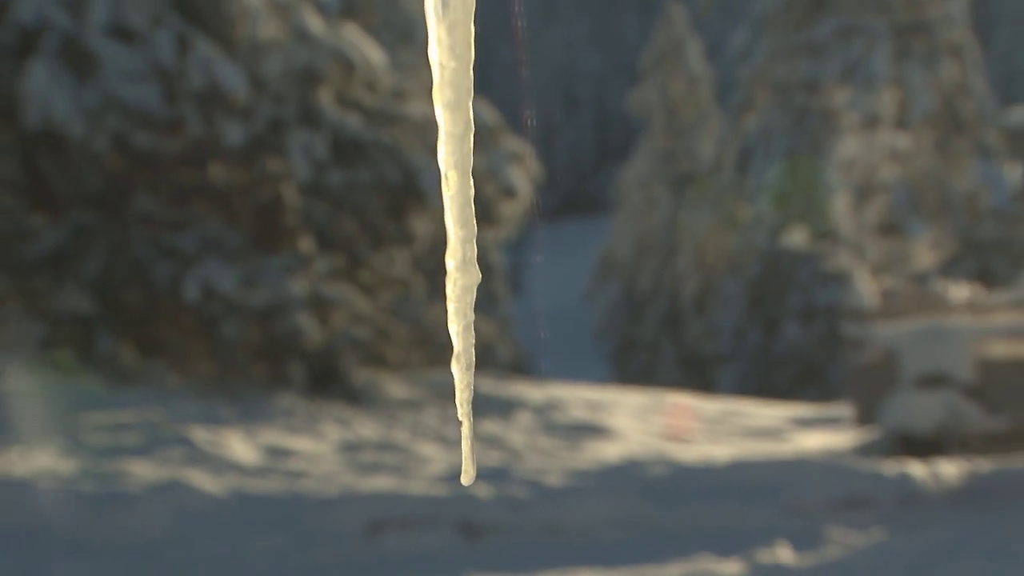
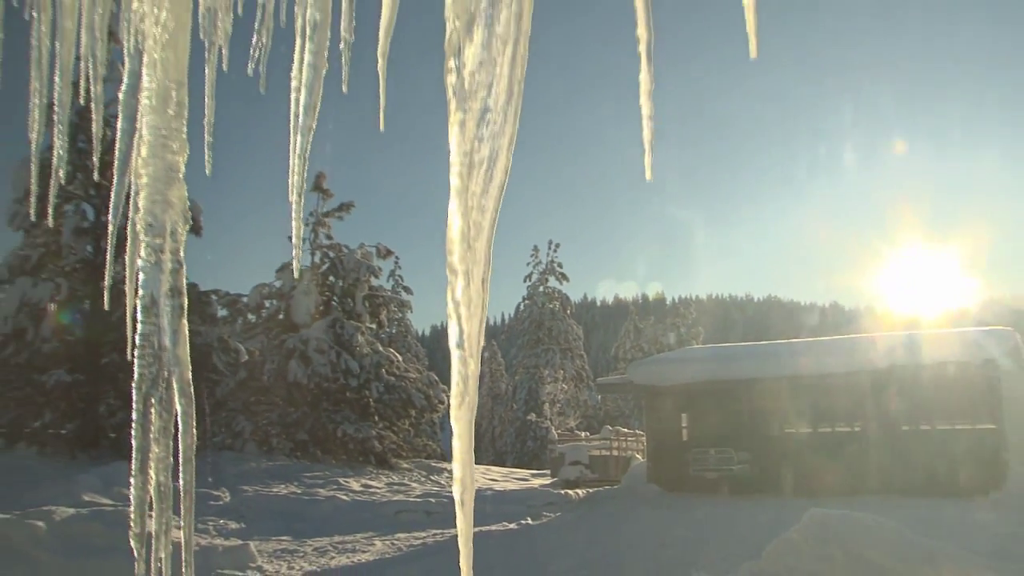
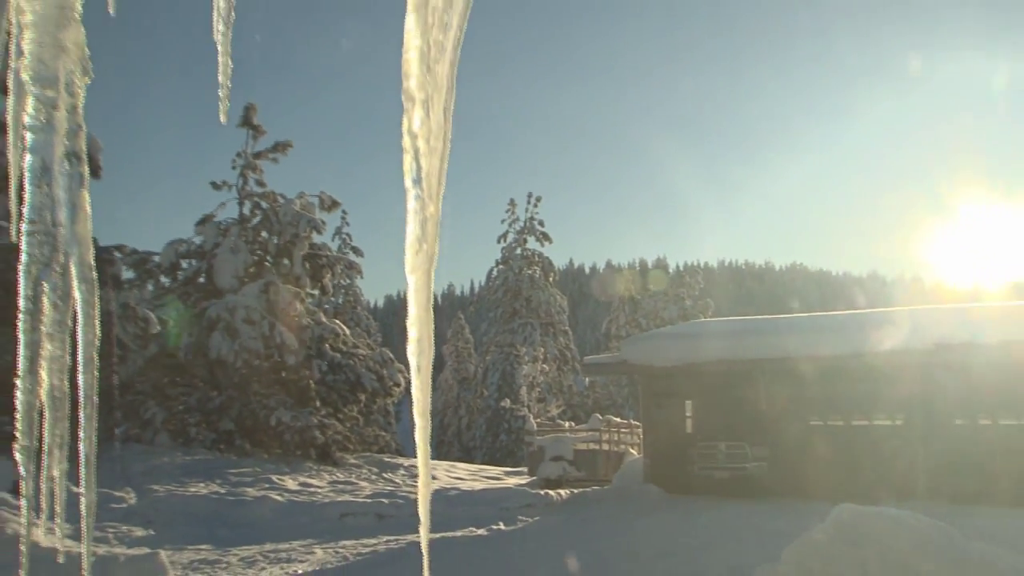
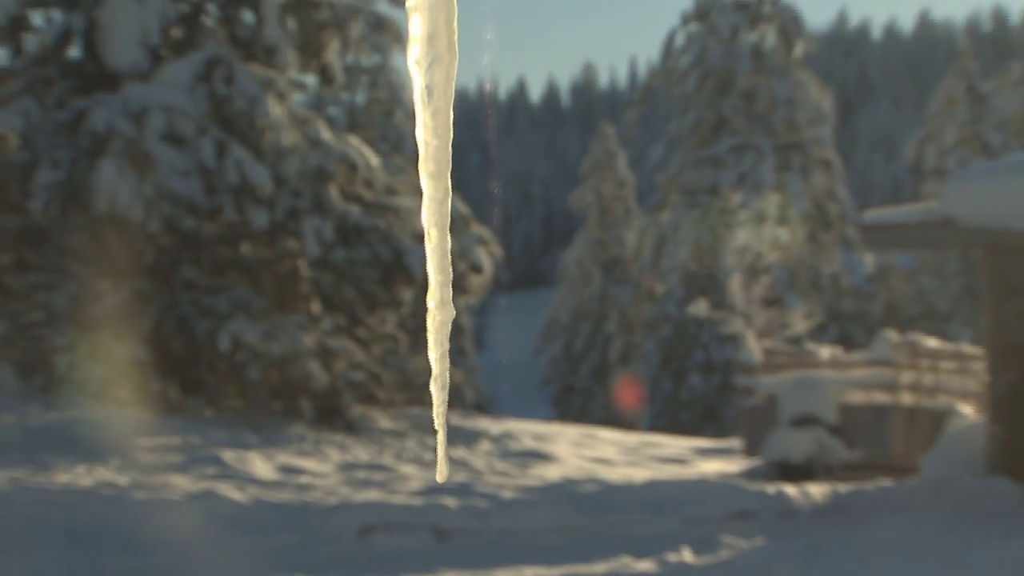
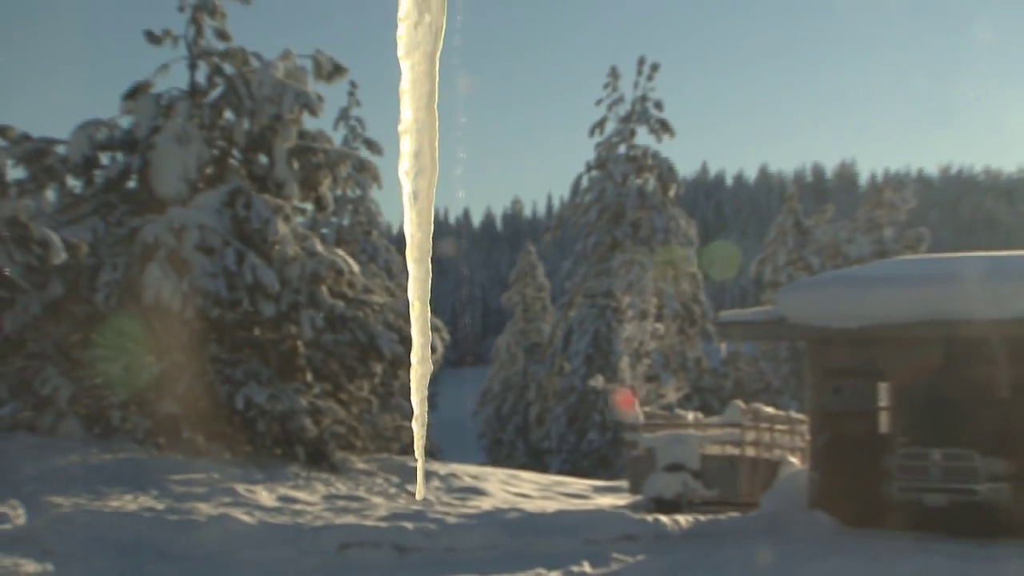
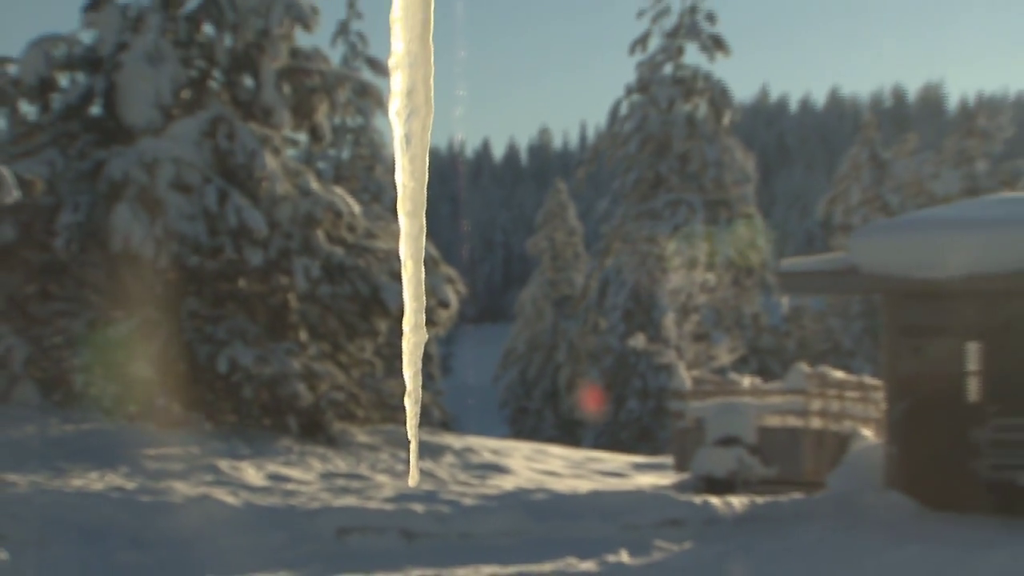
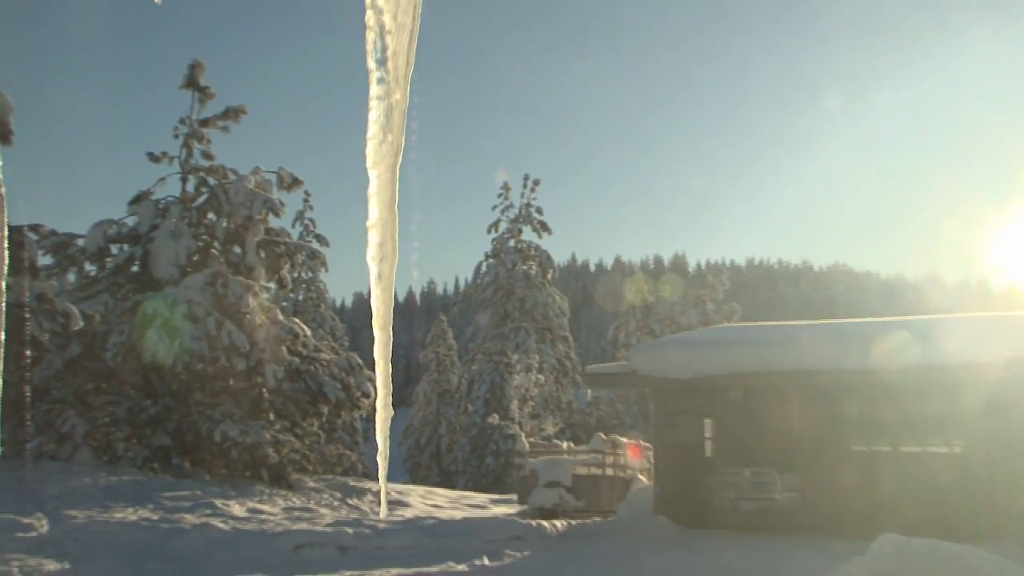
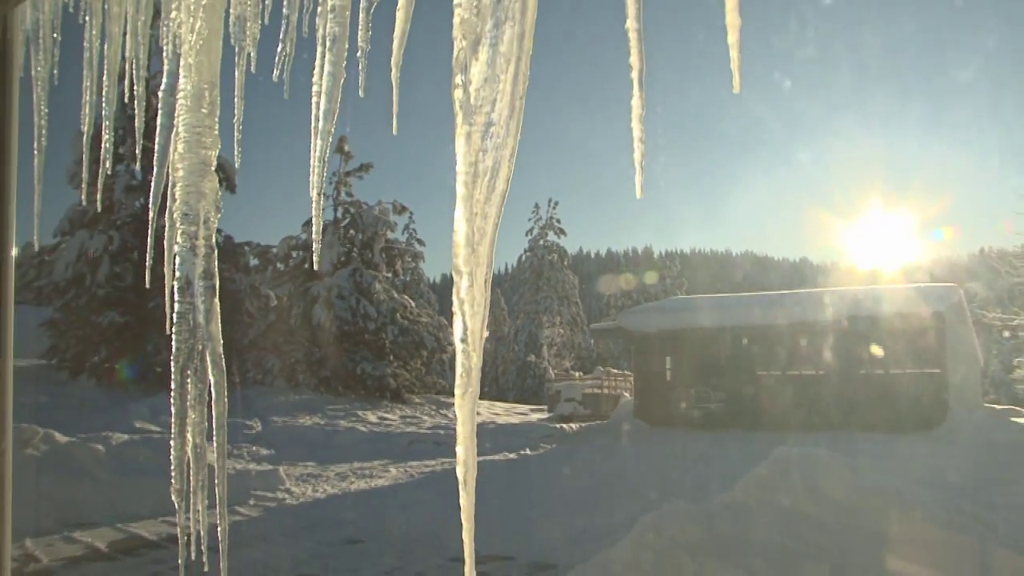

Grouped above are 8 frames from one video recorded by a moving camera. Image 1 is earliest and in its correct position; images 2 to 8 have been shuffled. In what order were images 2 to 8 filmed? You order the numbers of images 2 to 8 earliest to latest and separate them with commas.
4, 6, 5, 7, 3, 2, 8
